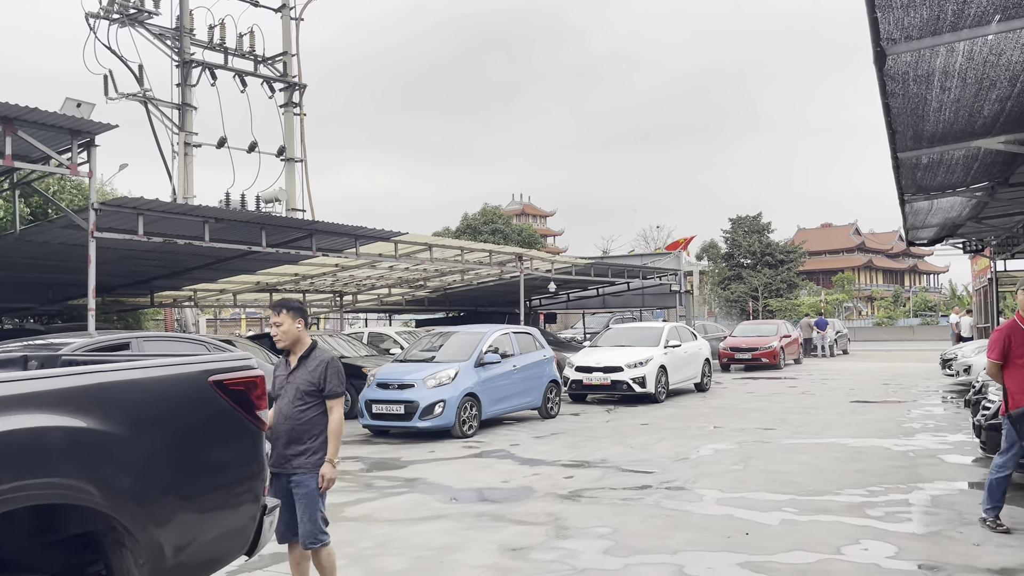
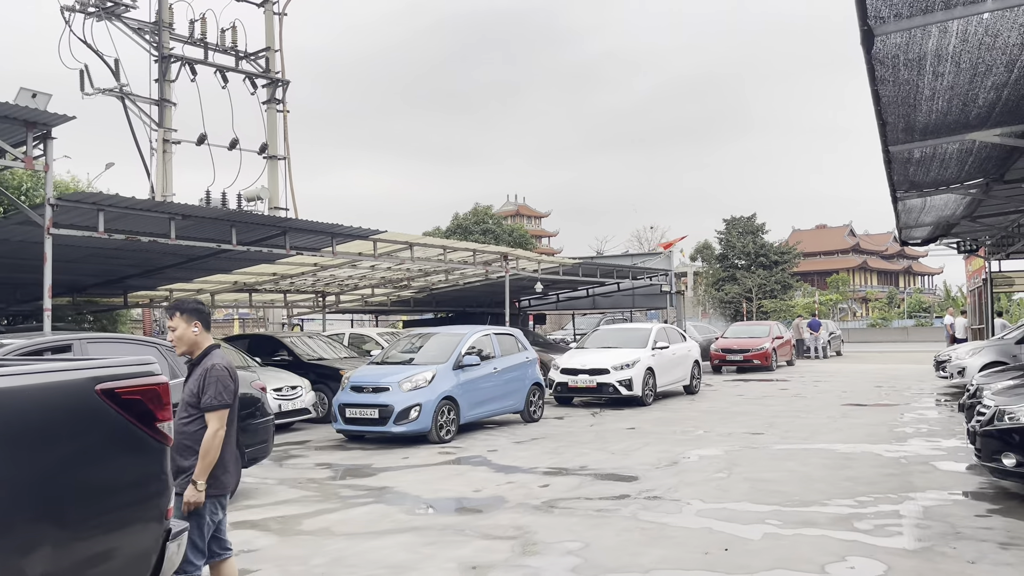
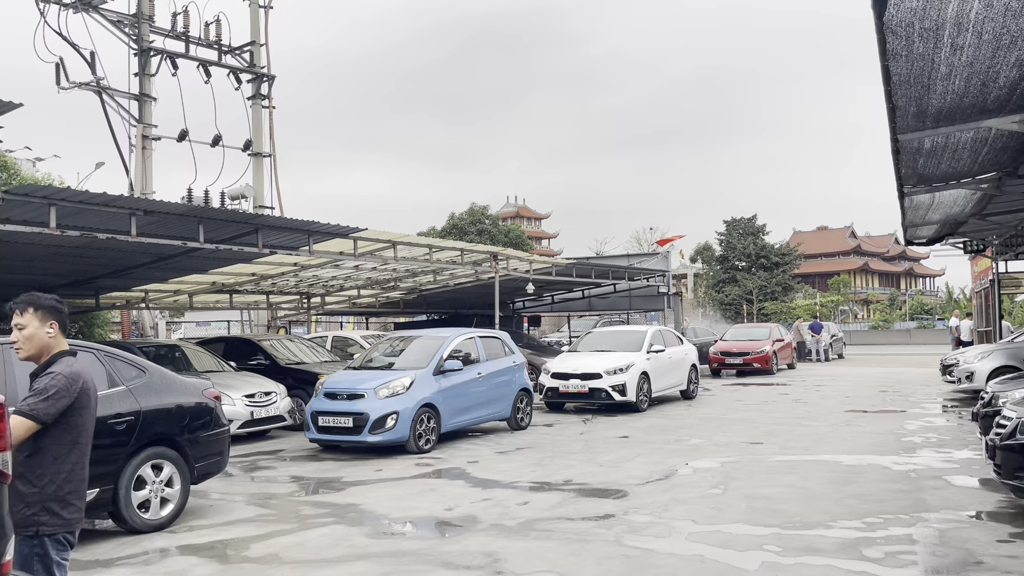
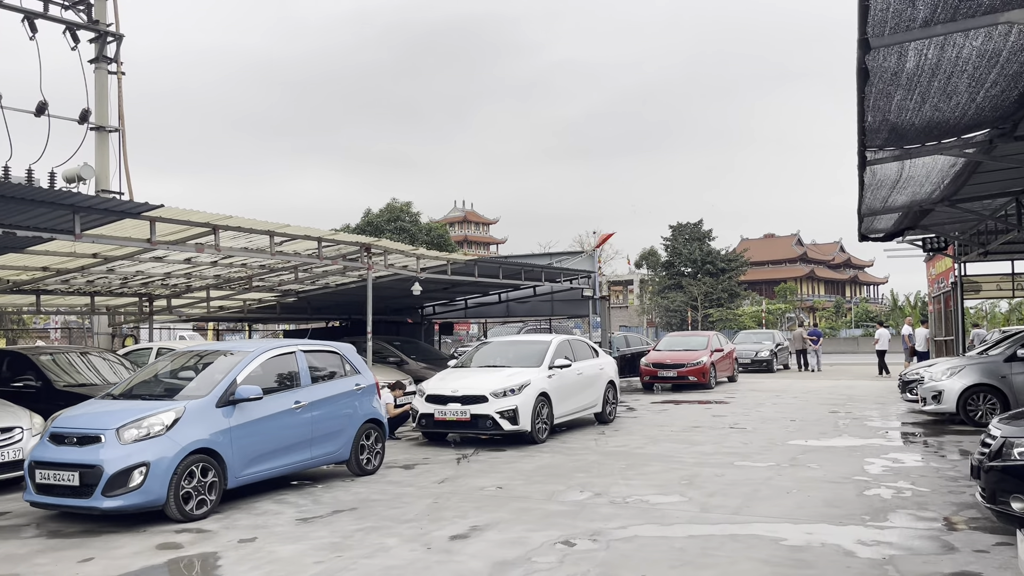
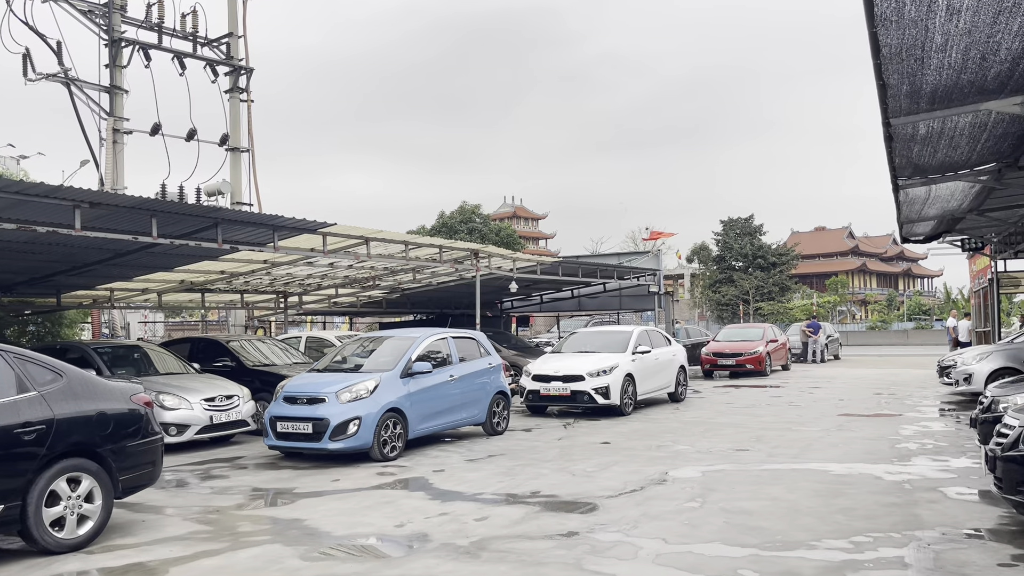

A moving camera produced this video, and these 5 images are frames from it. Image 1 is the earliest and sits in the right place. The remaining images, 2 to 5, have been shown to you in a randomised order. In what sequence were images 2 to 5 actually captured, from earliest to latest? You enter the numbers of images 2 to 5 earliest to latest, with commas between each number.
2, 3, 5, 4
